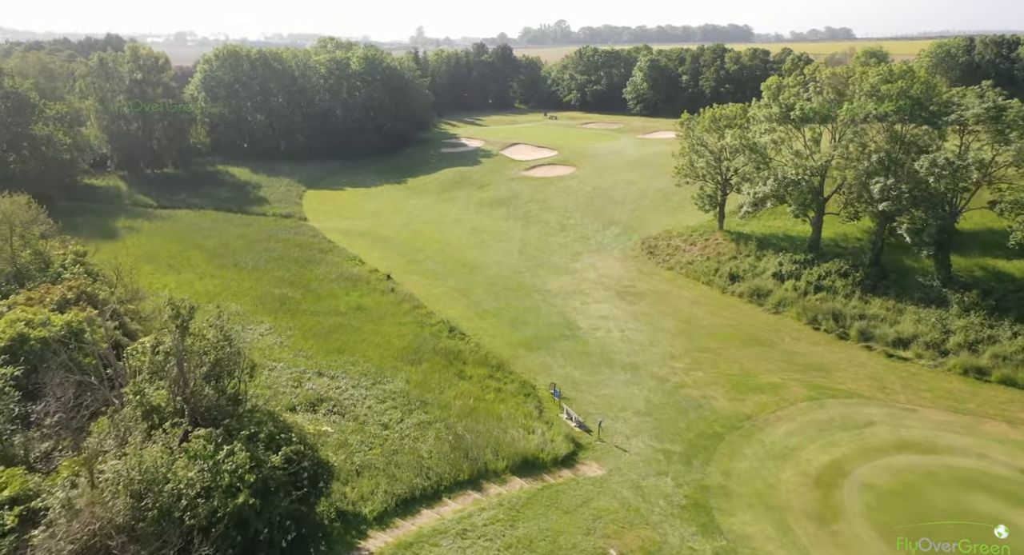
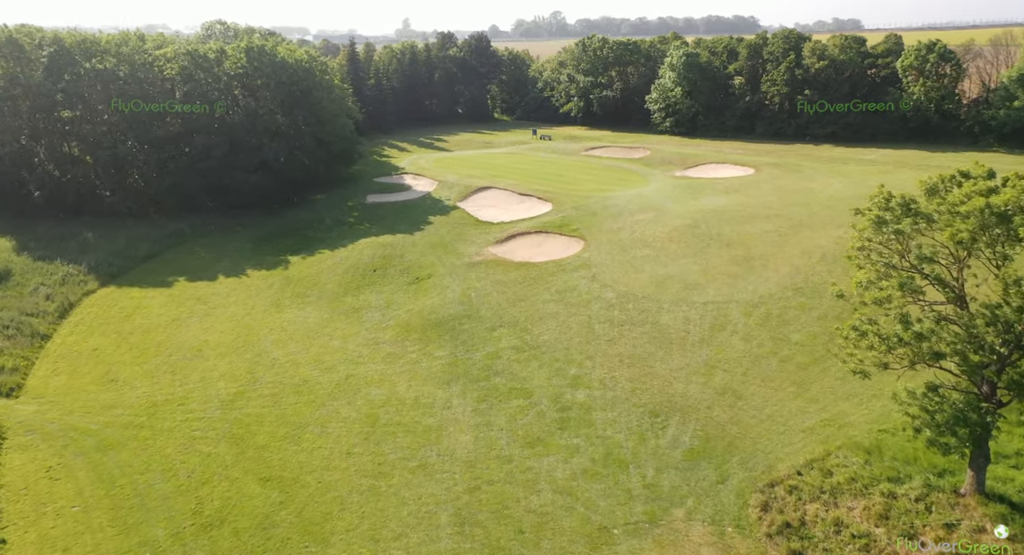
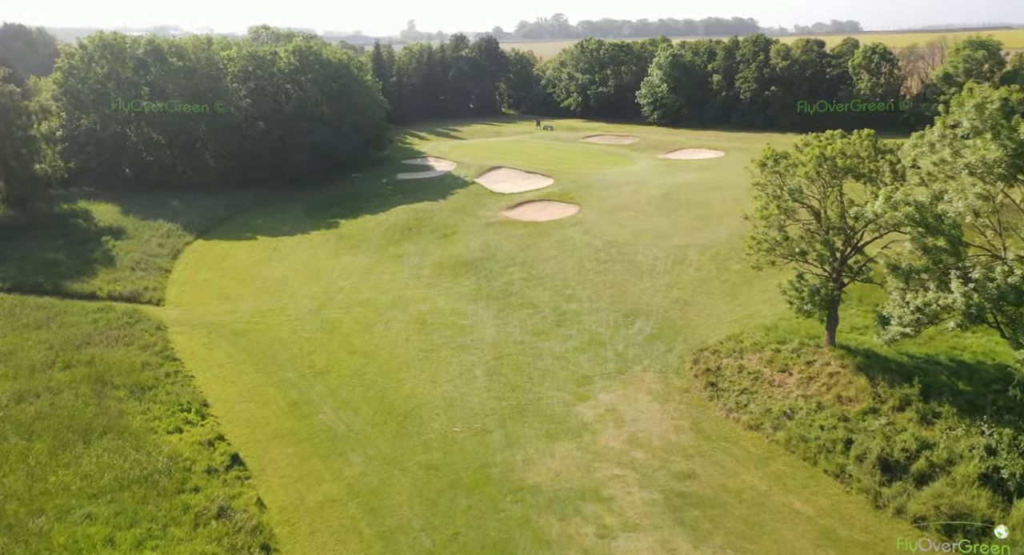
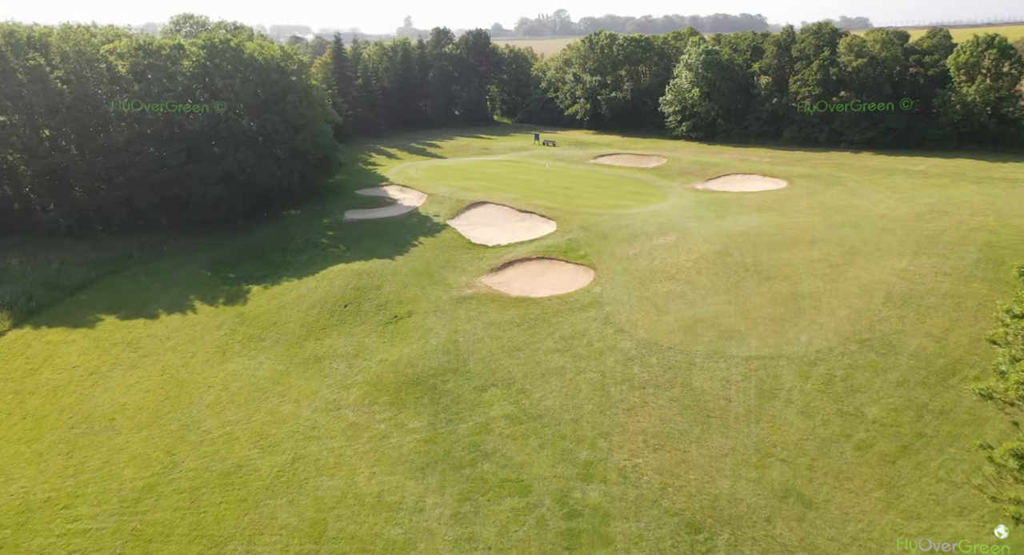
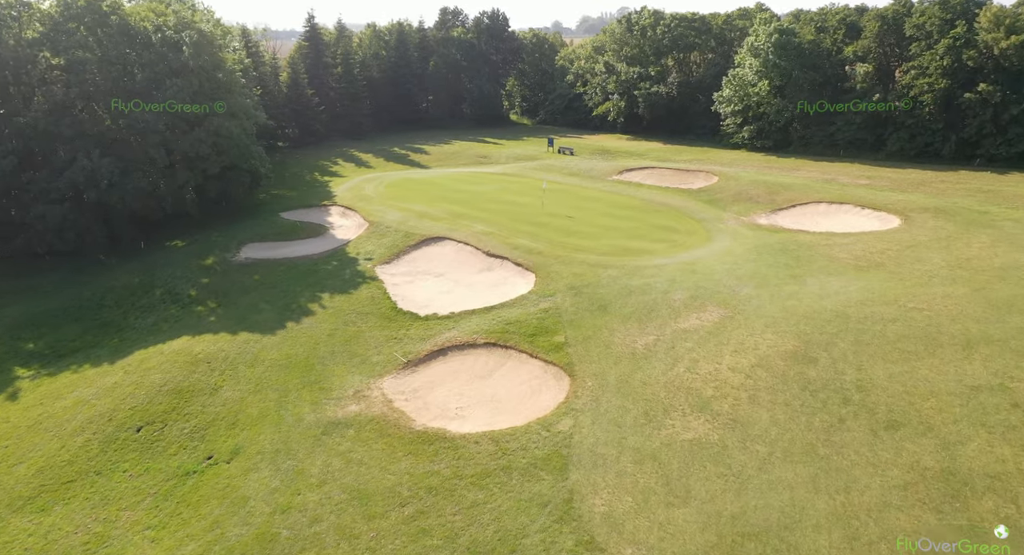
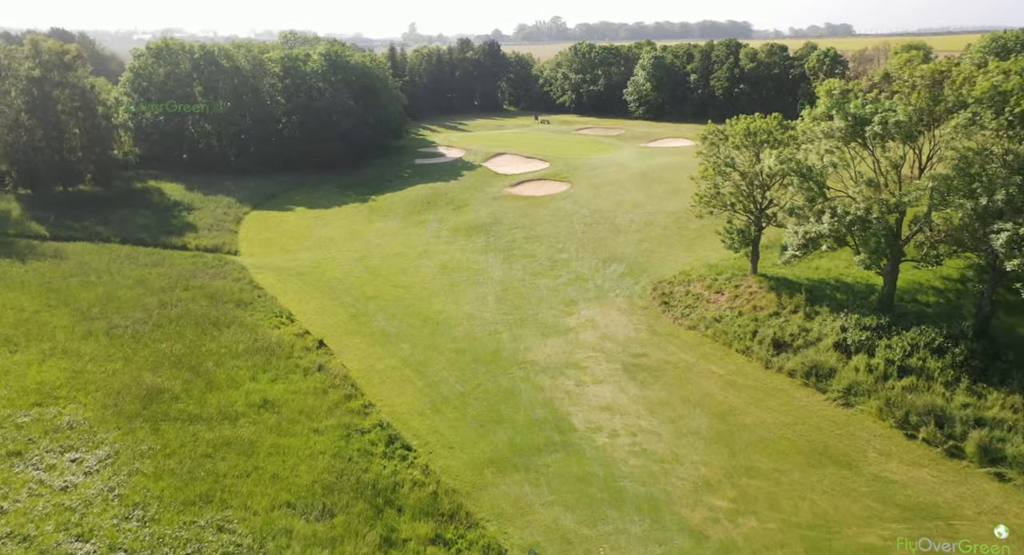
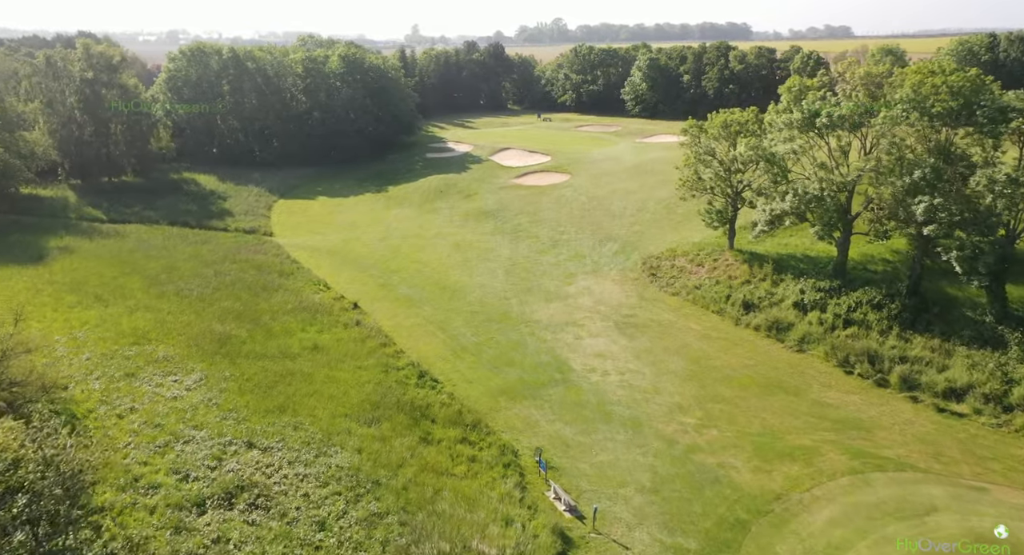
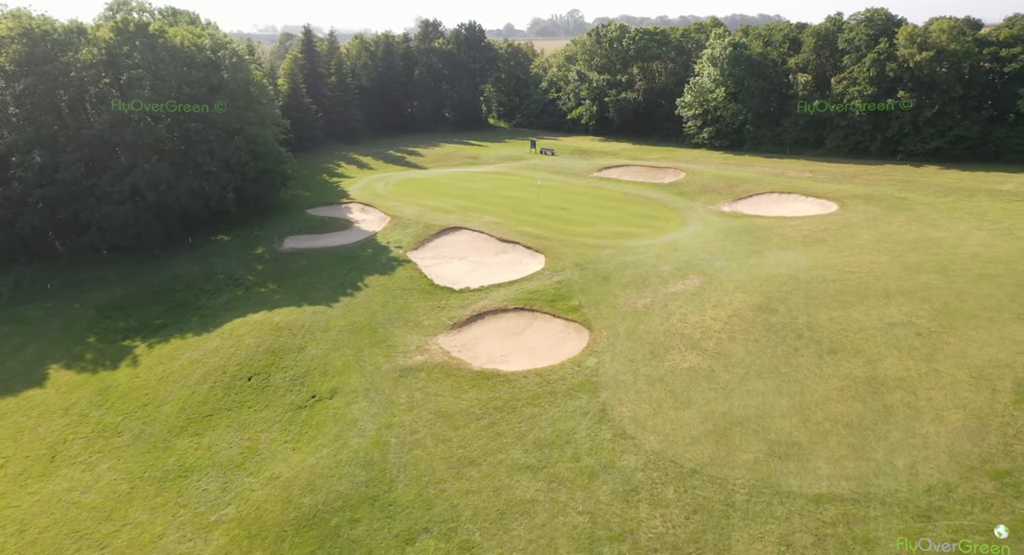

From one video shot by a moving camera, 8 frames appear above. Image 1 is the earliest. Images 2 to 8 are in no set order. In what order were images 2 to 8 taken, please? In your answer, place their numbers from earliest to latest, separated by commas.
7, 6, 3, 2, 4, 8, 5
